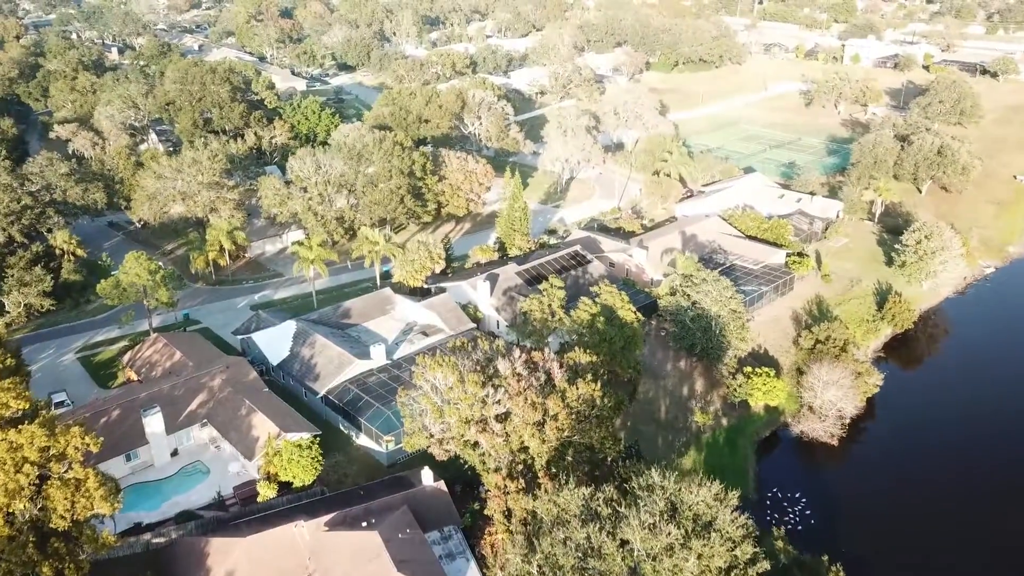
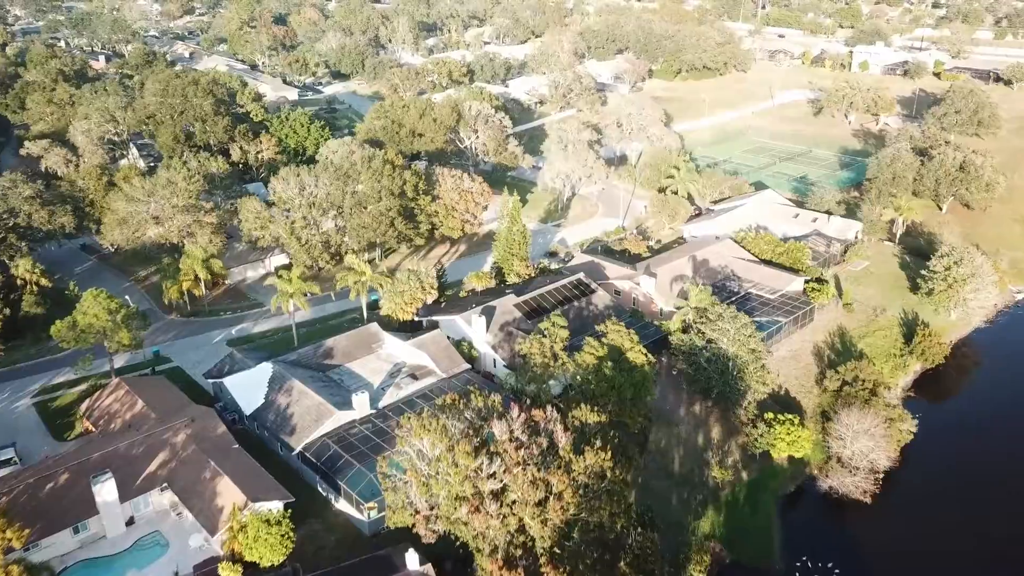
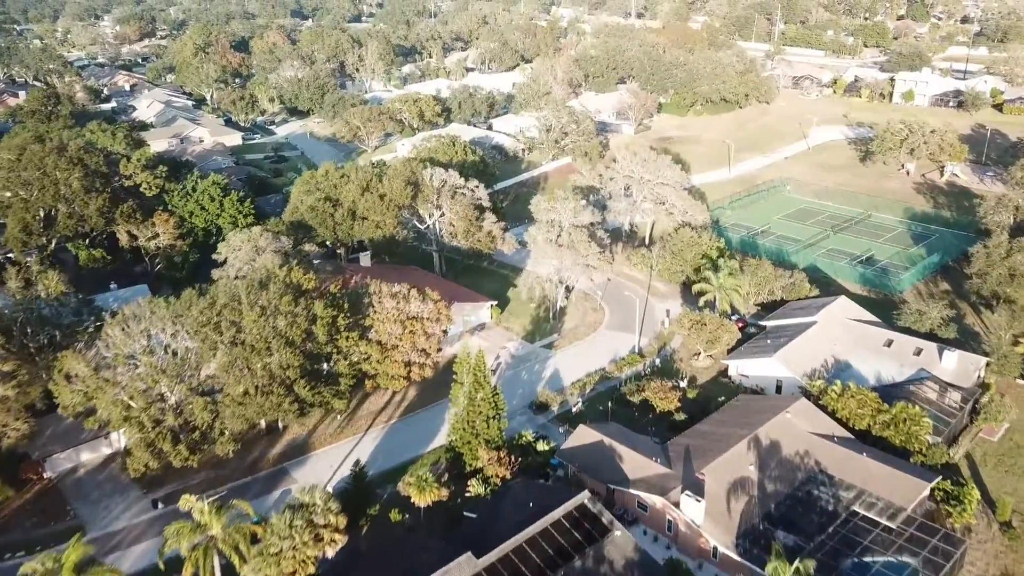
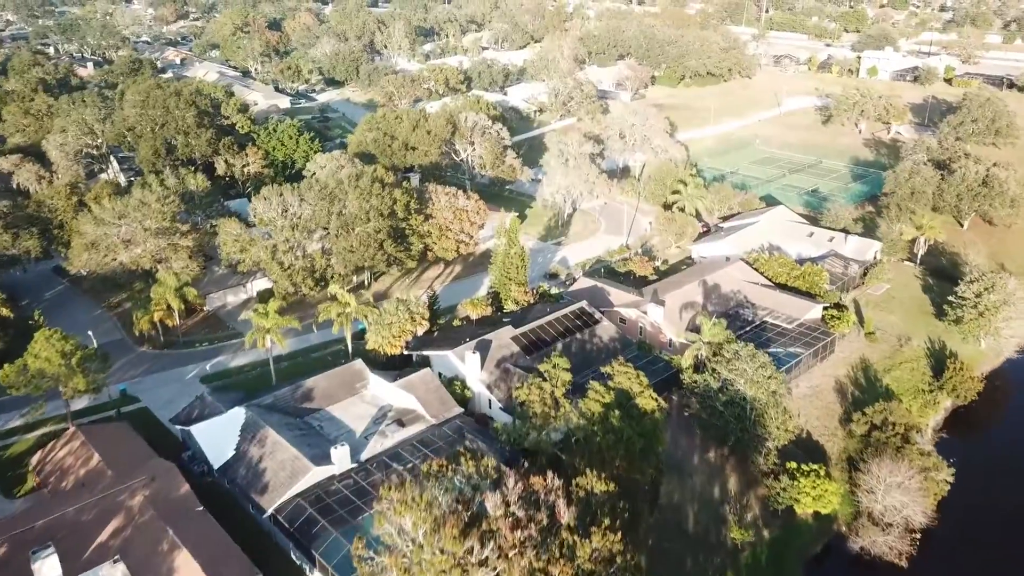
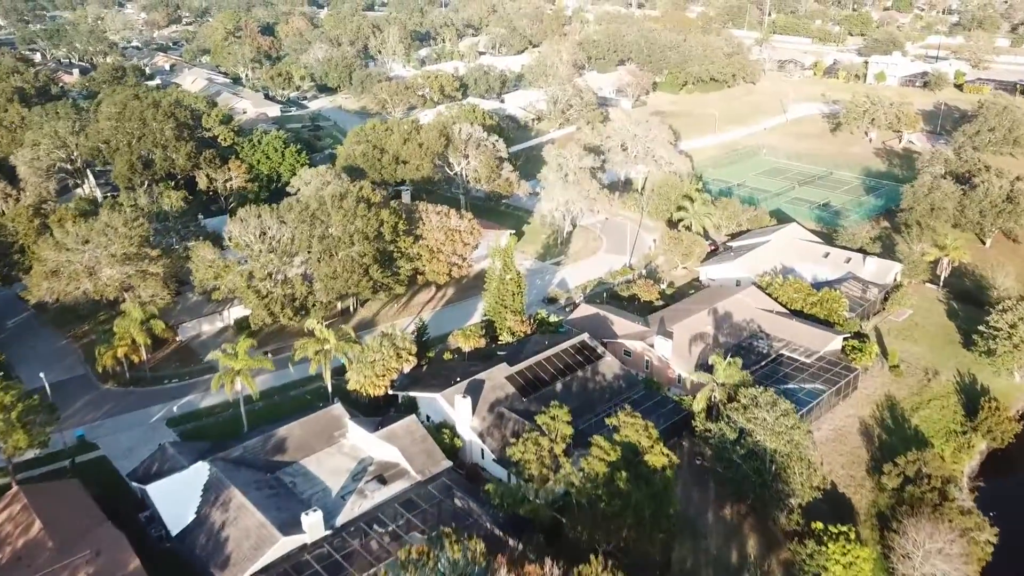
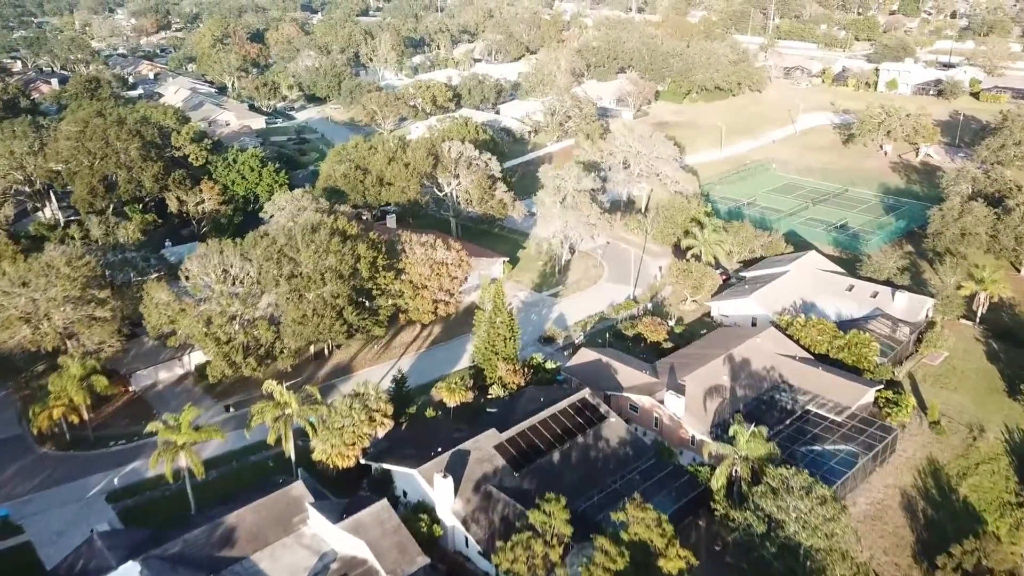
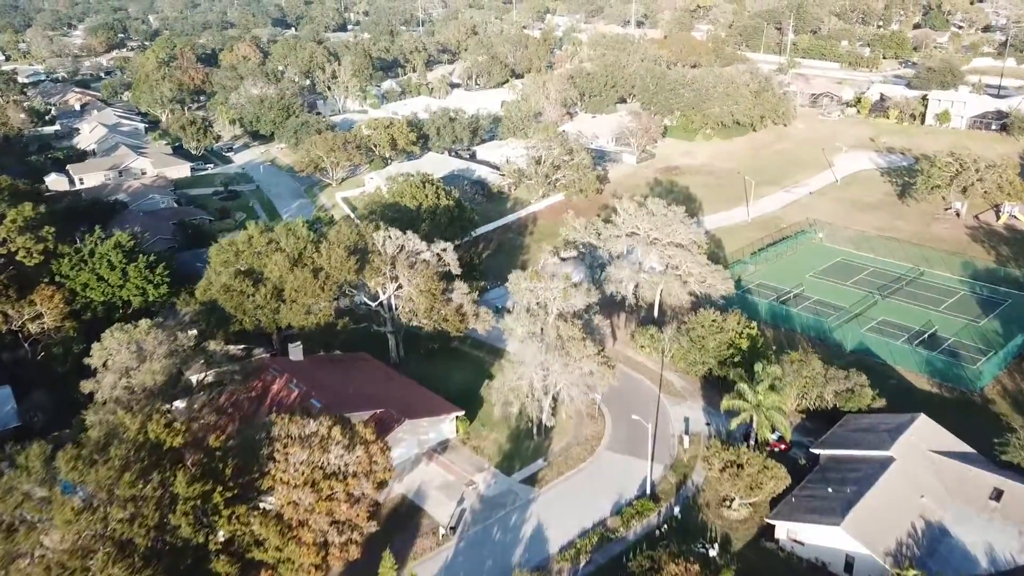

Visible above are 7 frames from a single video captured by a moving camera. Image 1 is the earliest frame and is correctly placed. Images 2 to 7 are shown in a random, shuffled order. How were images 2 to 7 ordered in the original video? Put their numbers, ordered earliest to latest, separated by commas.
2, 4, 5, 6, 3, 7
